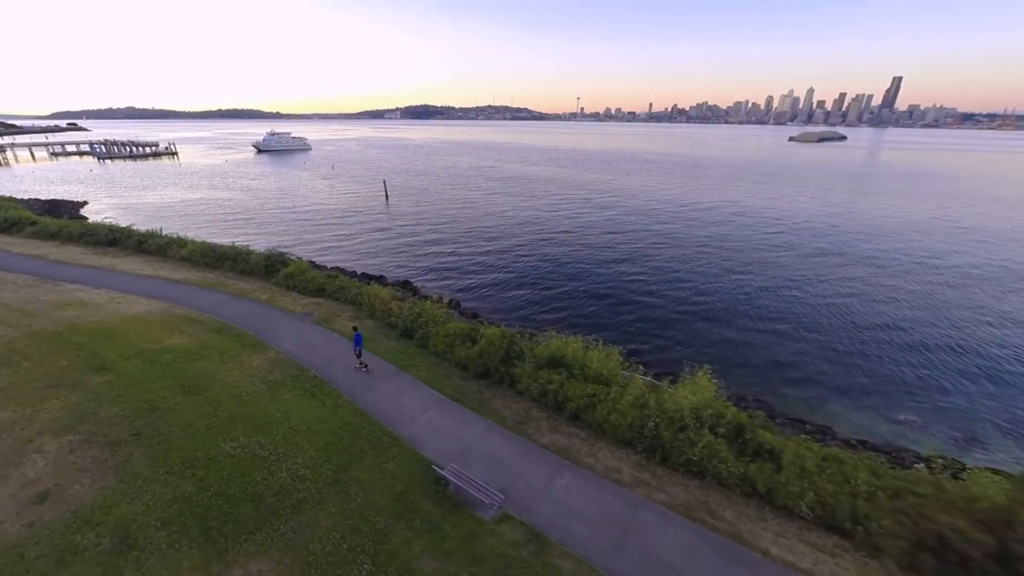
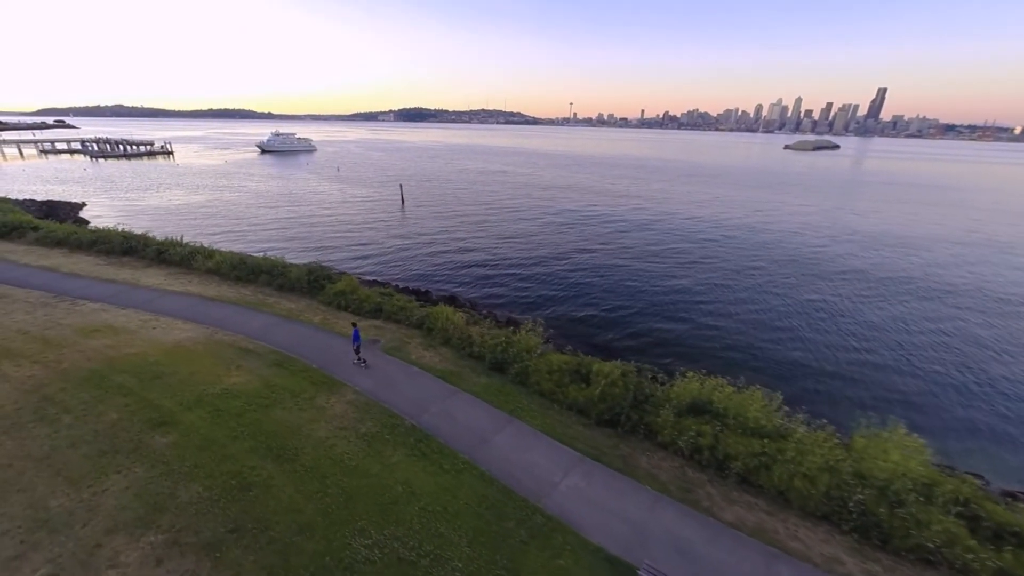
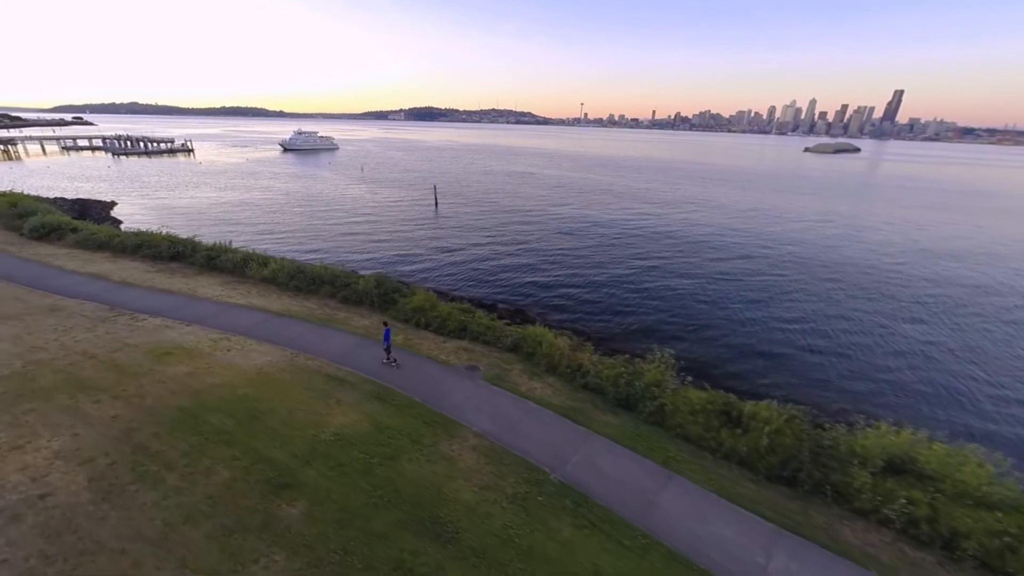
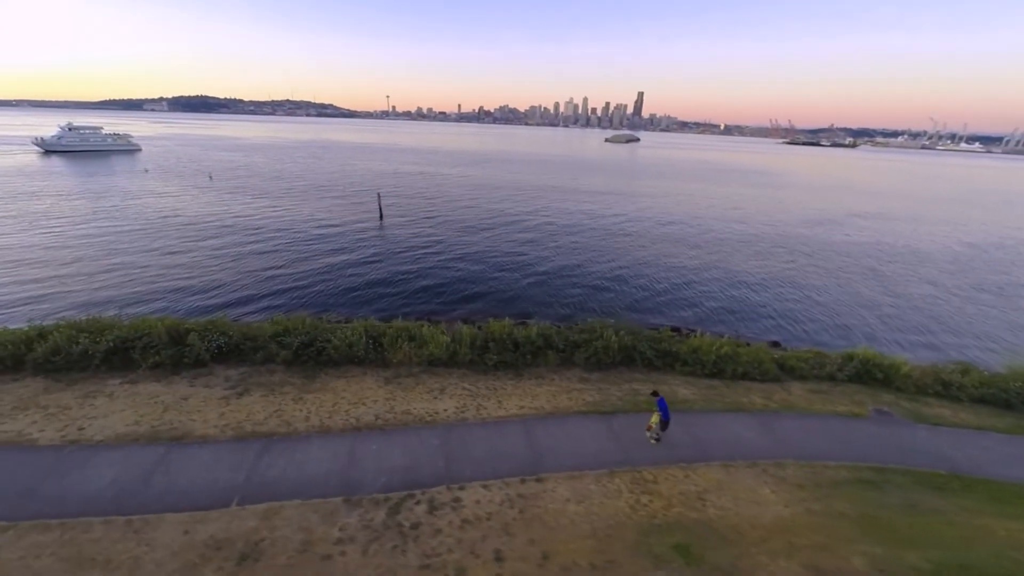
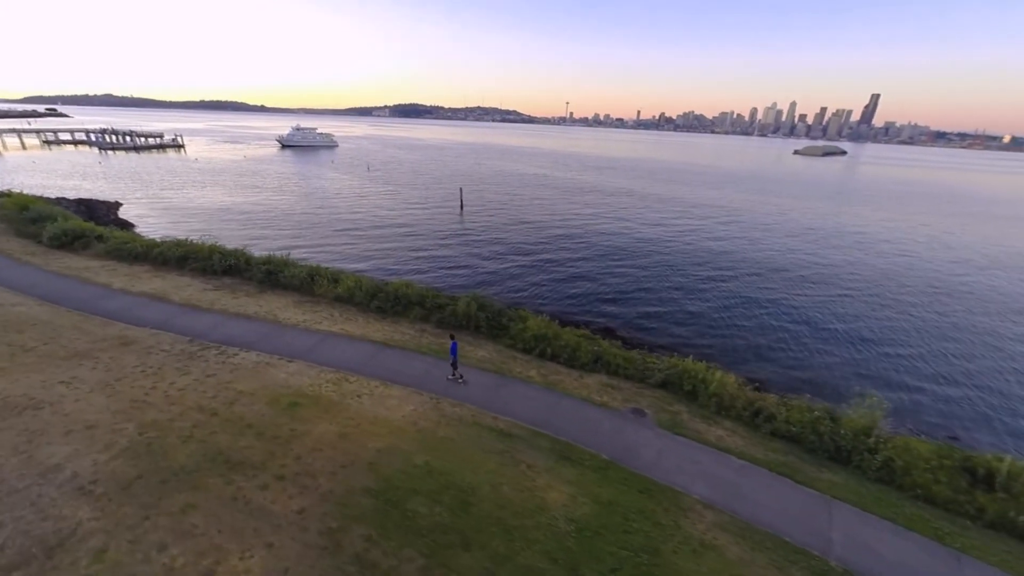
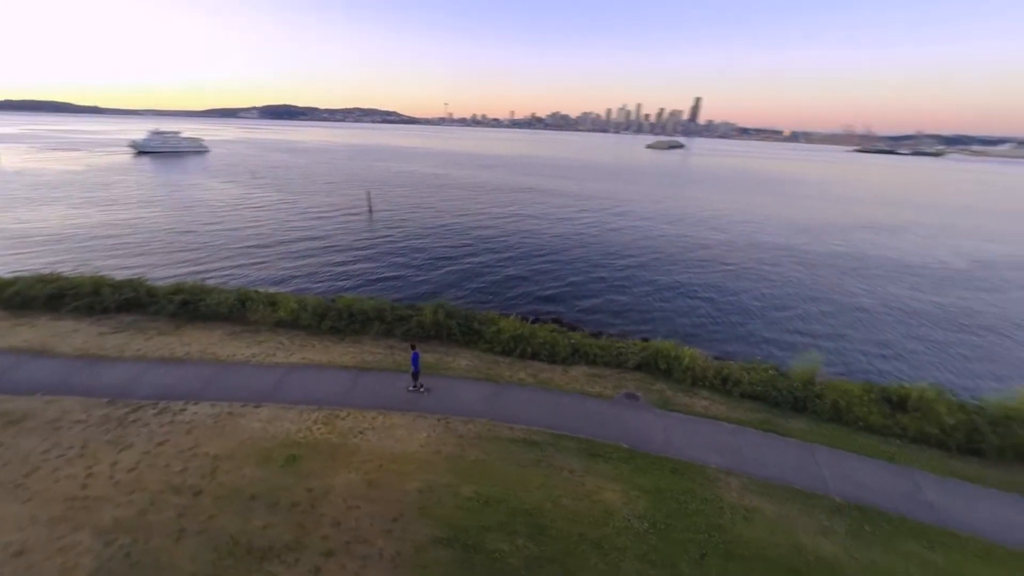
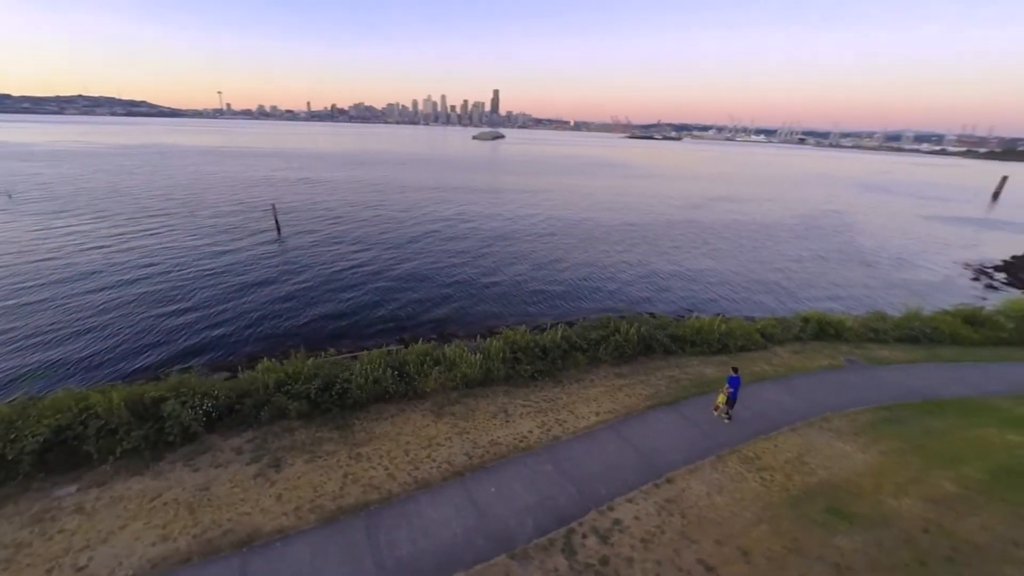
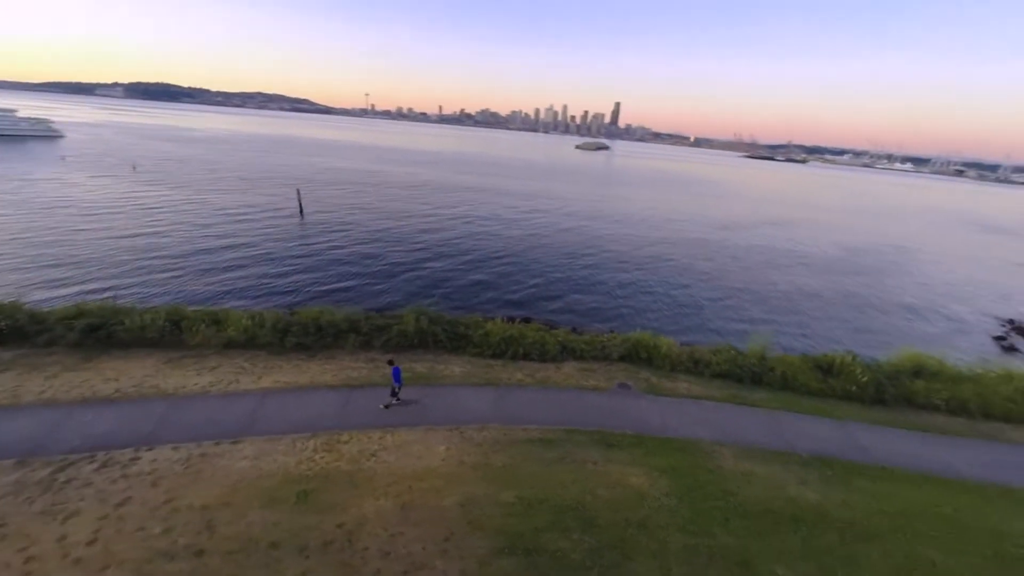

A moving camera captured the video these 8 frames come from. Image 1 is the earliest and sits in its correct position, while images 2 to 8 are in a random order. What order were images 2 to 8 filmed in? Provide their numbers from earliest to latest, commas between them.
2, 3, 5, 6, 8, 4, 7
